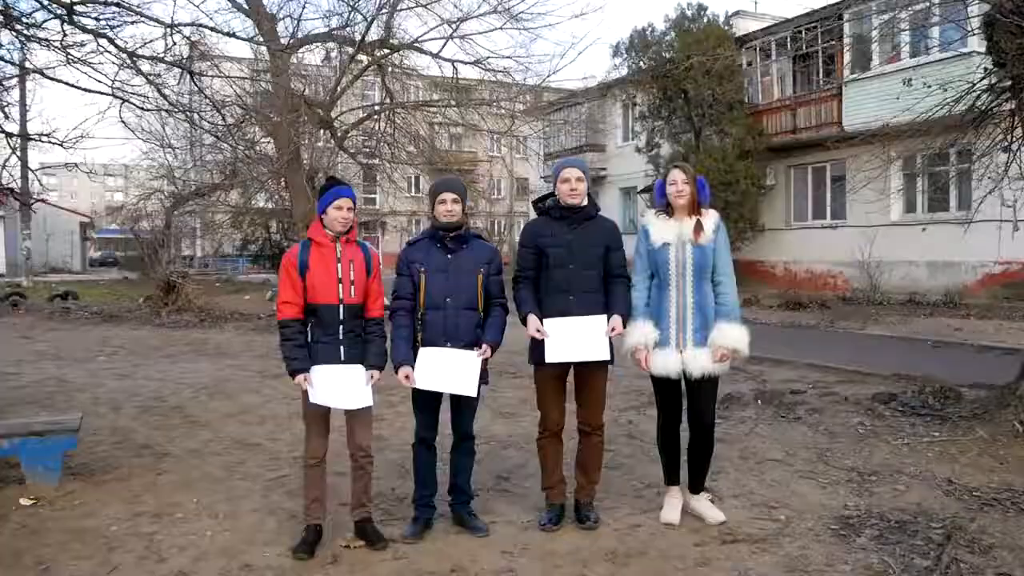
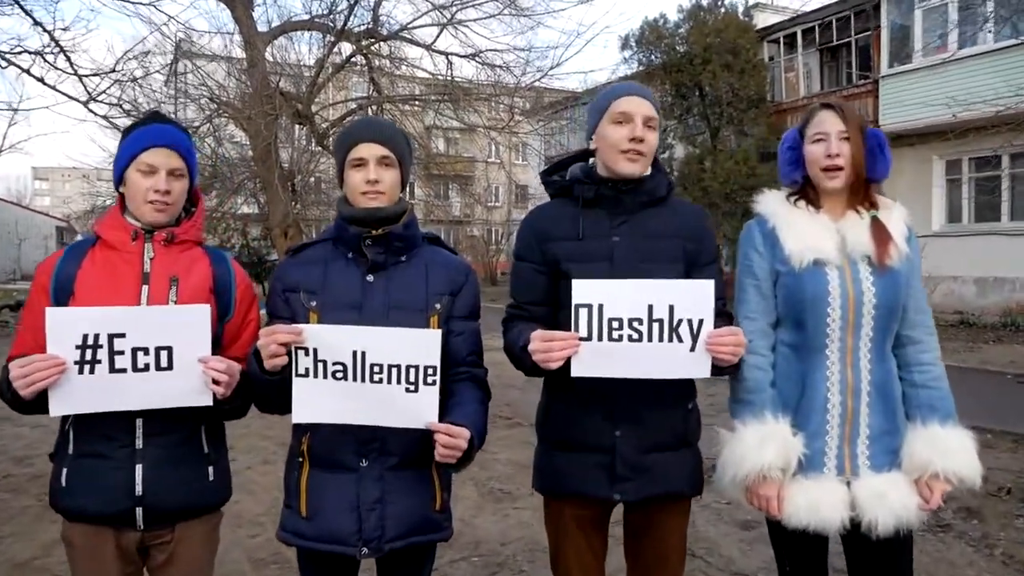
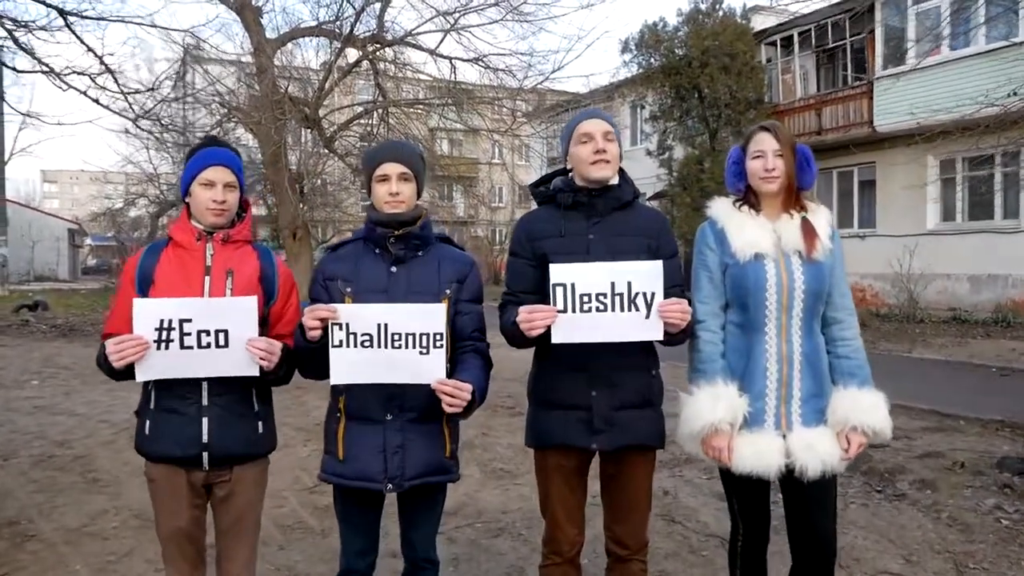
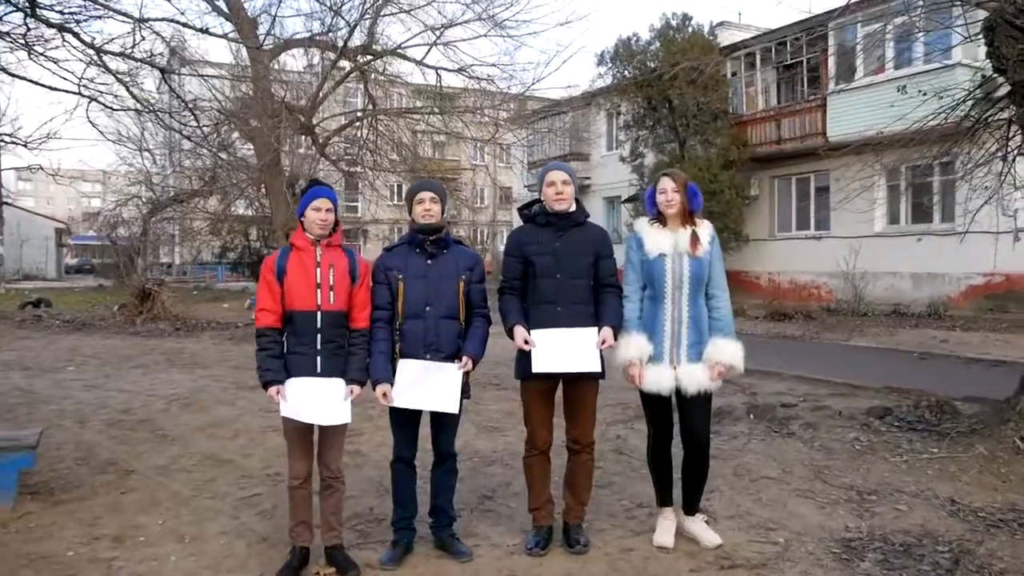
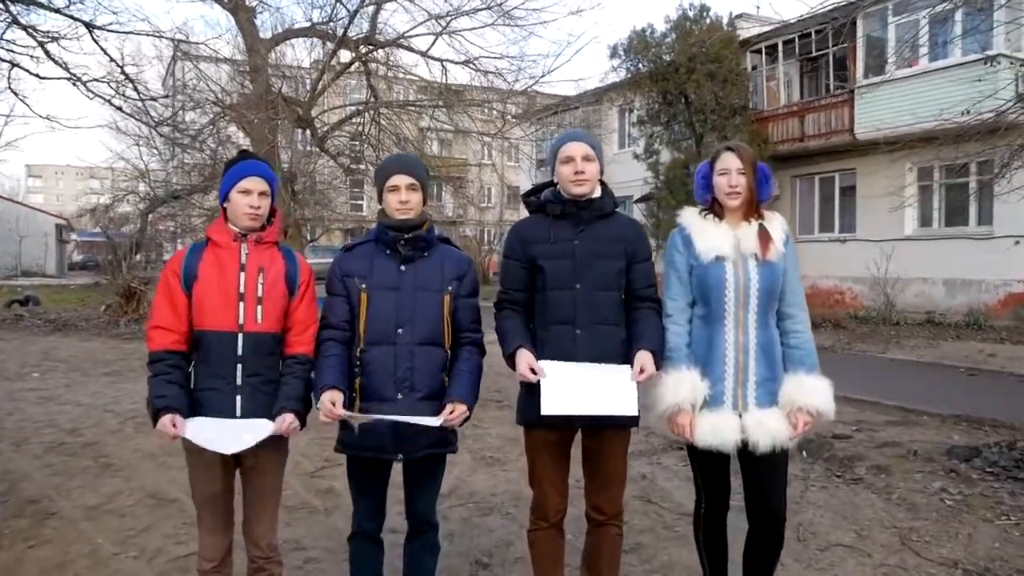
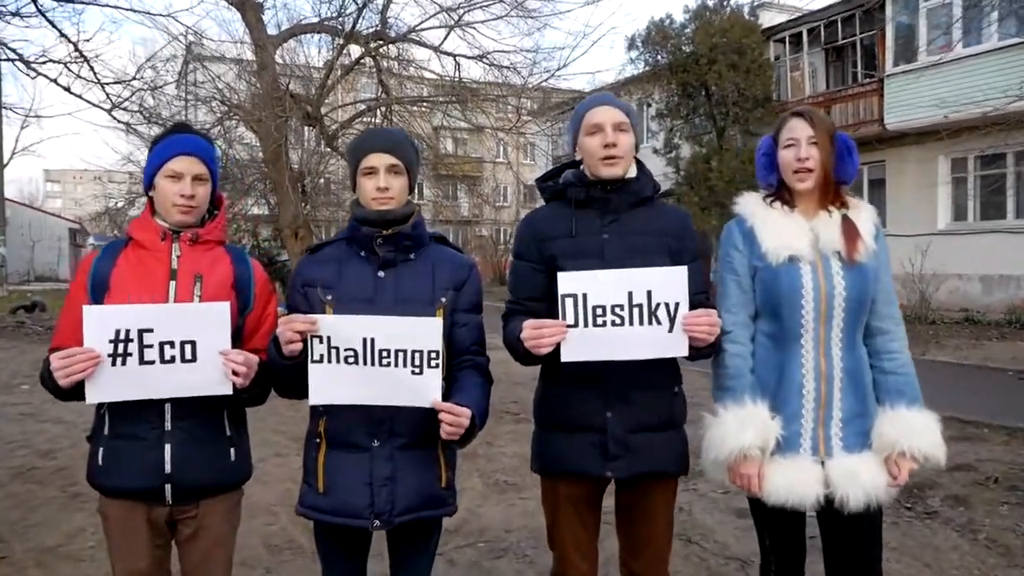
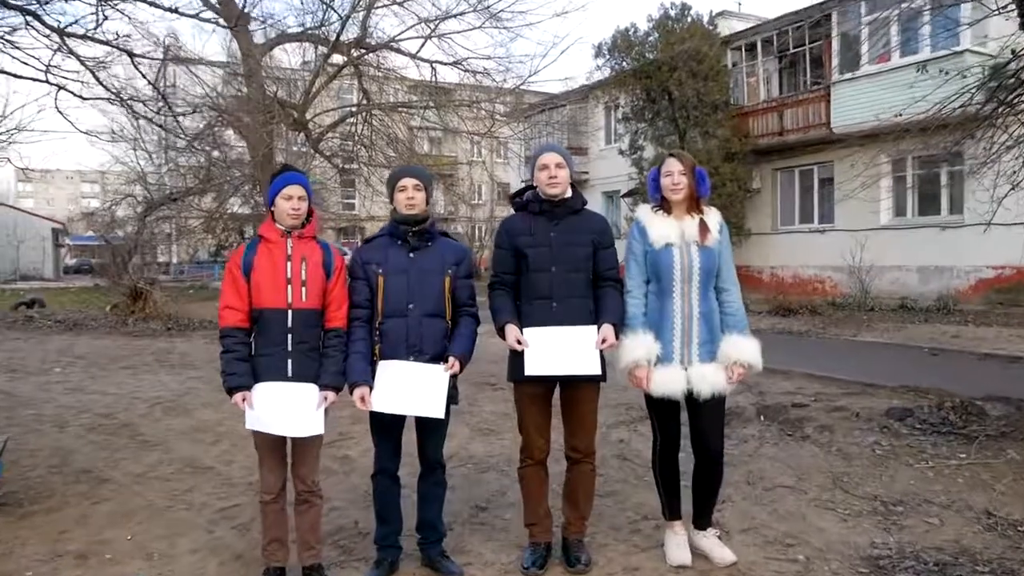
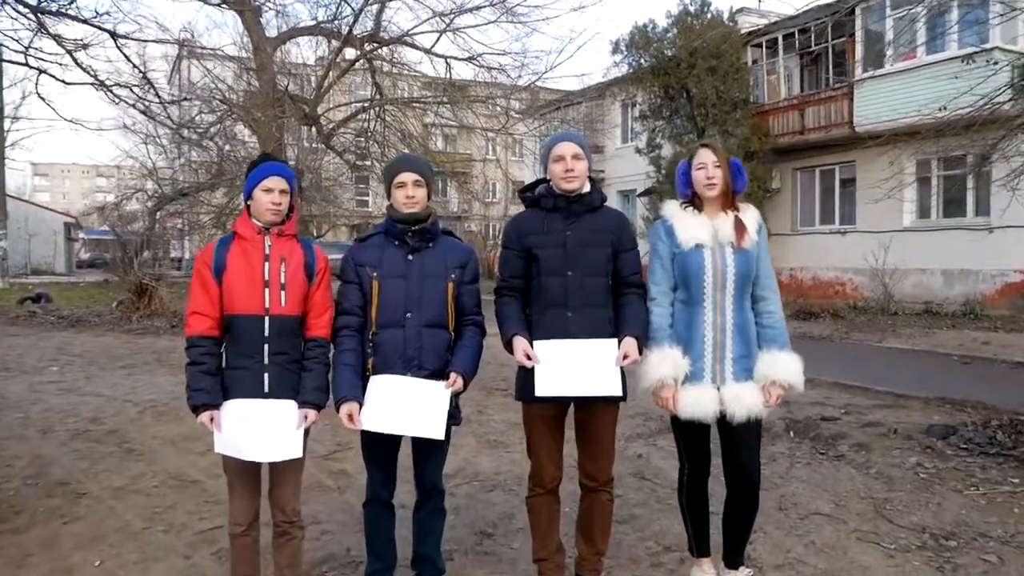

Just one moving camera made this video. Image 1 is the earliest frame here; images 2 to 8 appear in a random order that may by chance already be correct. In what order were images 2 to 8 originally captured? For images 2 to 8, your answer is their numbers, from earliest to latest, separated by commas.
4, 7, 8, 5, 3, 6, 2
